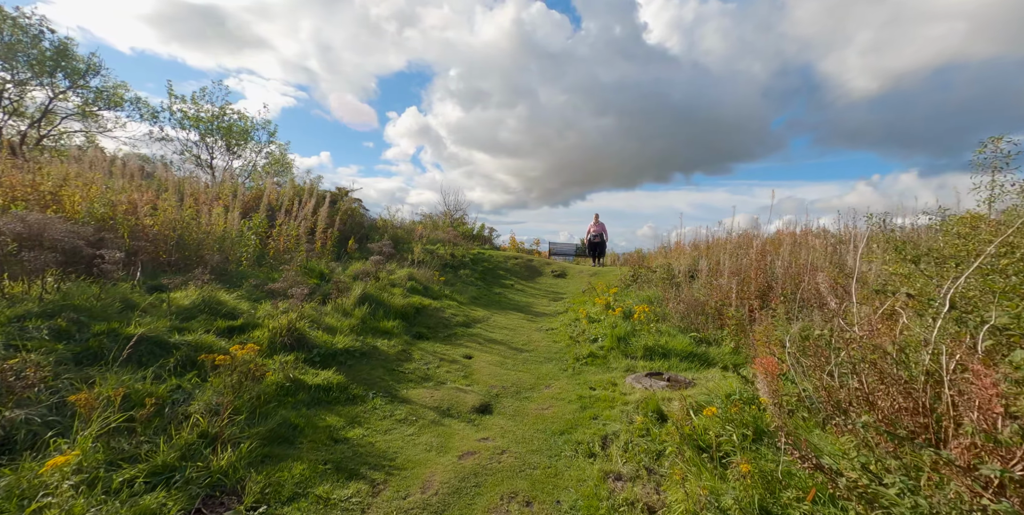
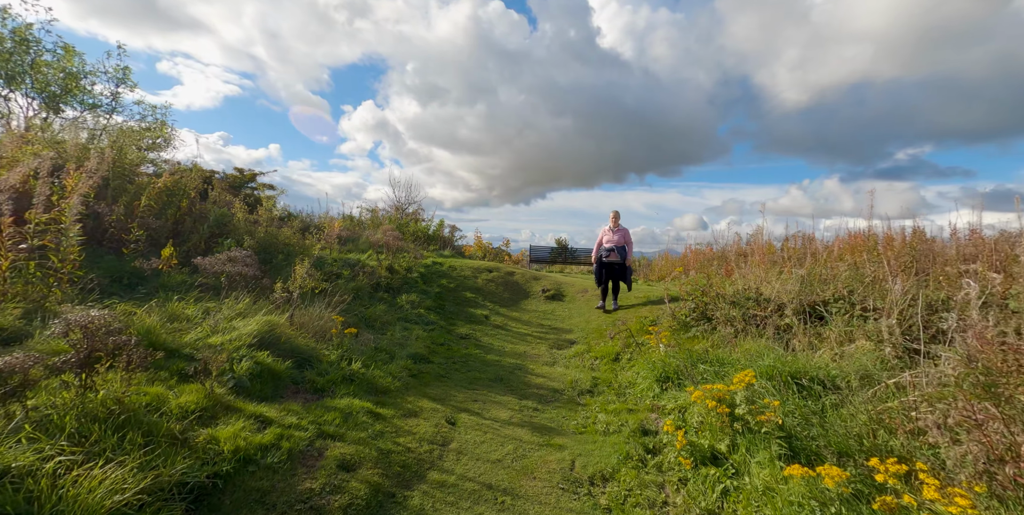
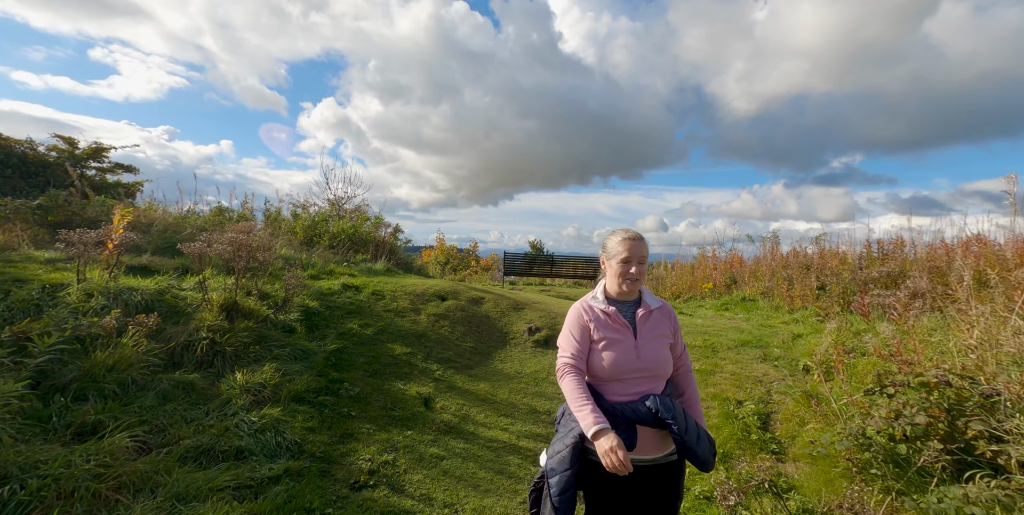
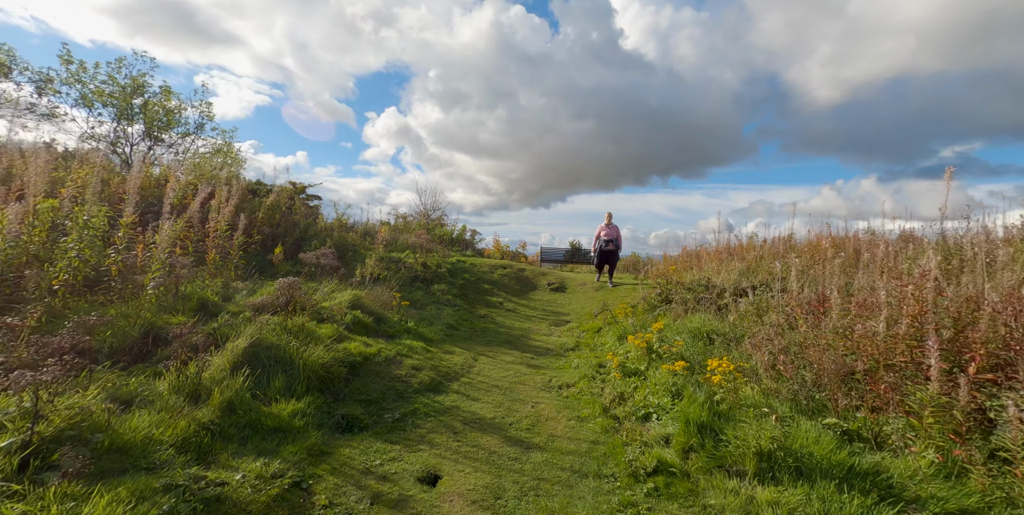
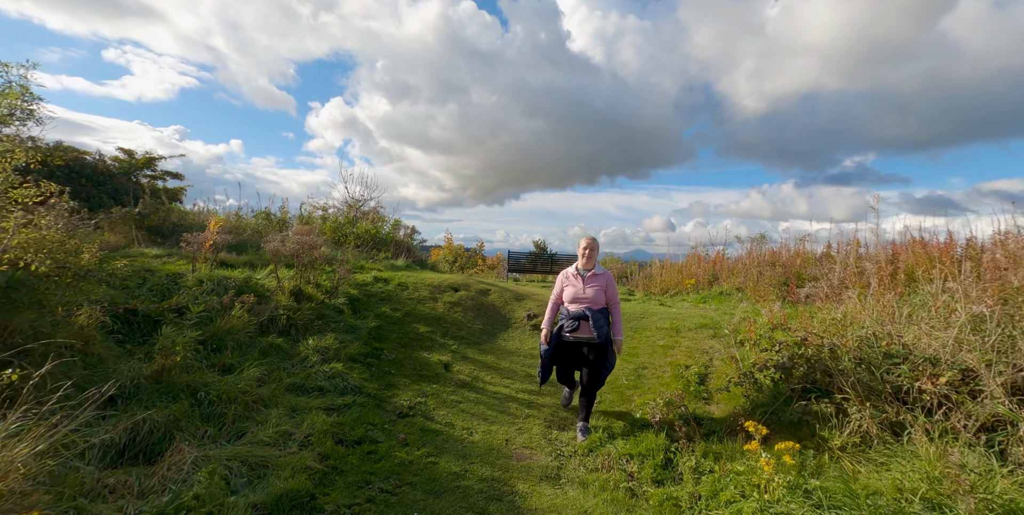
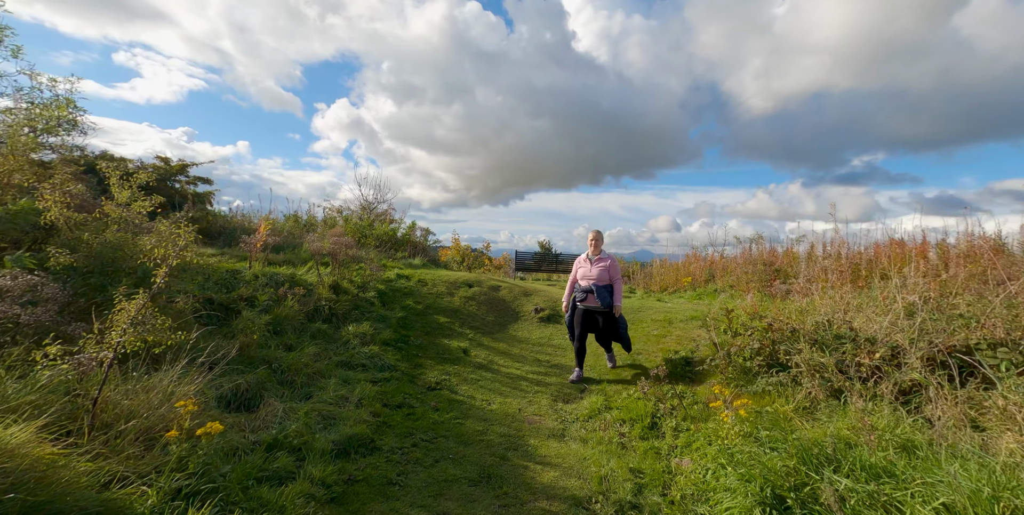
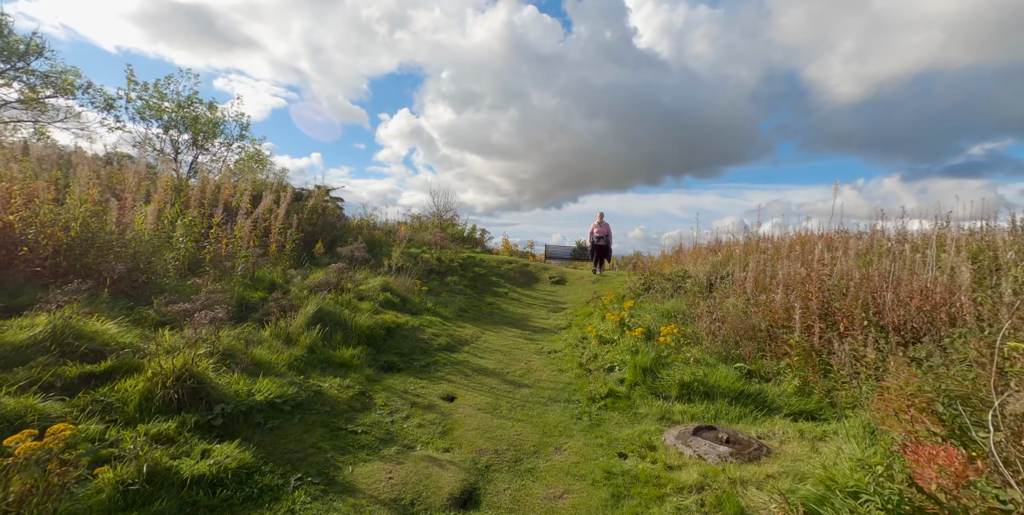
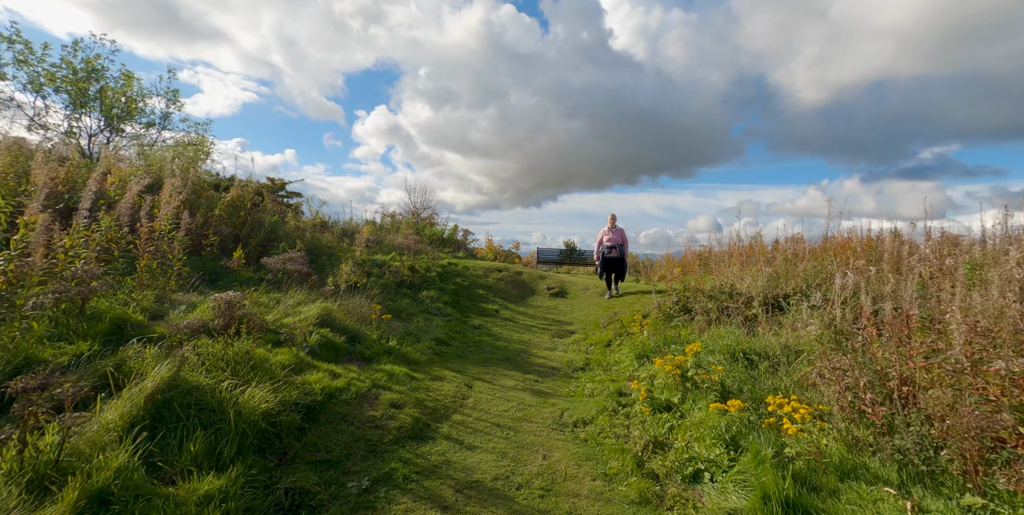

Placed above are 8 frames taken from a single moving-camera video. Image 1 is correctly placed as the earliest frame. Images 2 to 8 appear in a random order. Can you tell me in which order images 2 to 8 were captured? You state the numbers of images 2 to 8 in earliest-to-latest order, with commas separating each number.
7, 4, 8, 2, 6, 5, 3
